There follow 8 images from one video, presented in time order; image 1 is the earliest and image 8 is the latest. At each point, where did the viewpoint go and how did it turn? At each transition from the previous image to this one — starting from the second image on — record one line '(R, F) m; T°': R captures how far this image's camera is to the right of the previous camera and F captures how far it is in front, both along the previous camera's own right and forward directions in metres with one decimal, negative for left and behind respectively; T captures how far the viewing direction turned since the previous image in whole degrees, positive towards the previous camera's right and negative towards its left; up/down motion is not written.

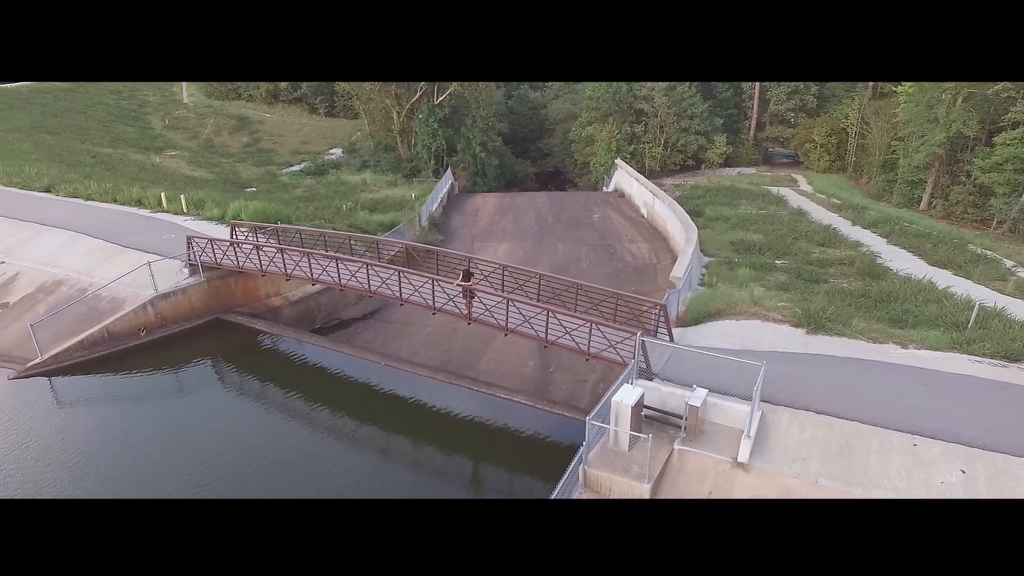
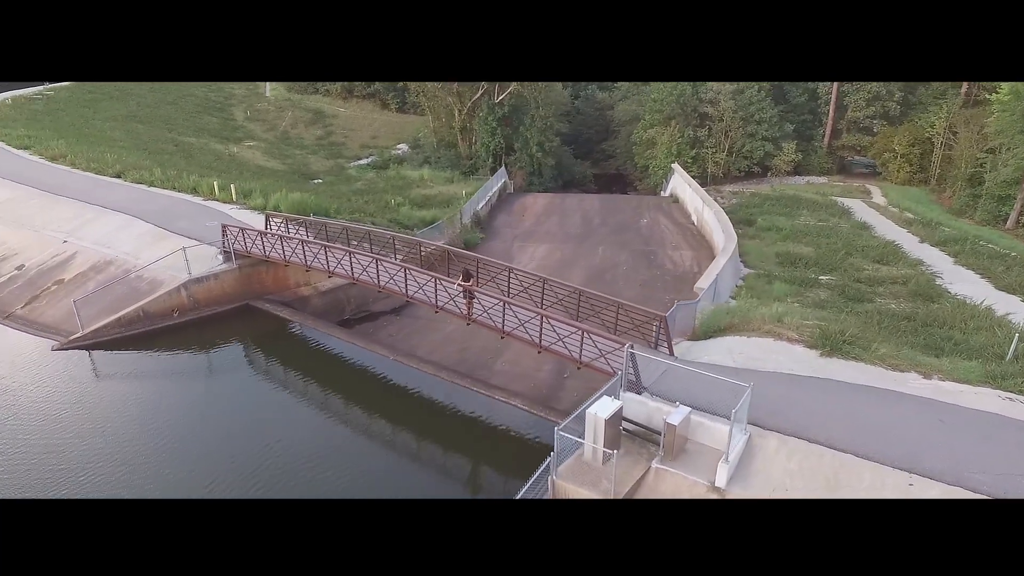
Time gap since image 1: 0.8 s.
(+1.3, +0.2) m; -6°
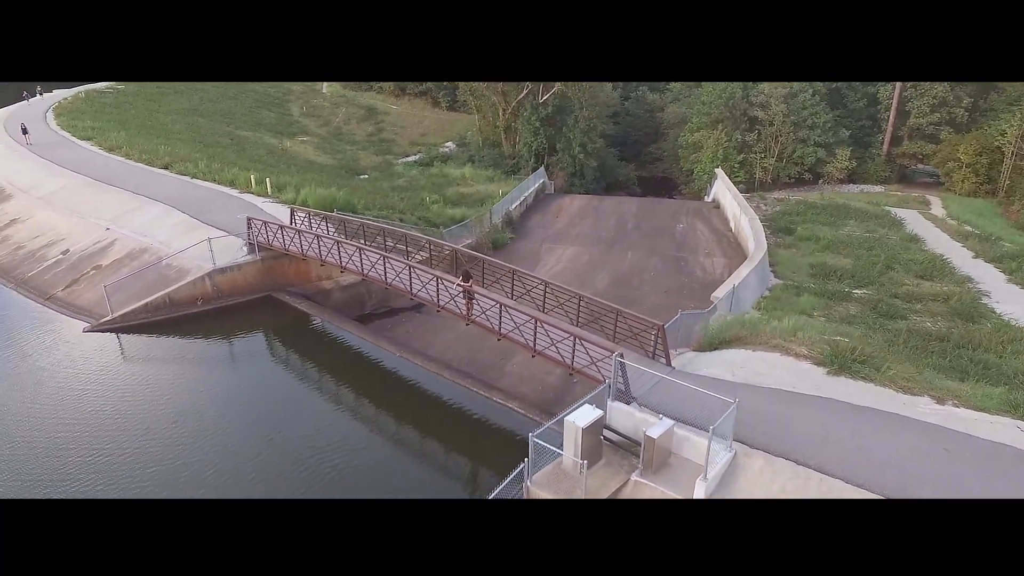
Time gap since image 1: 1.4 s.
(+1.0, +0.1) m; -4°
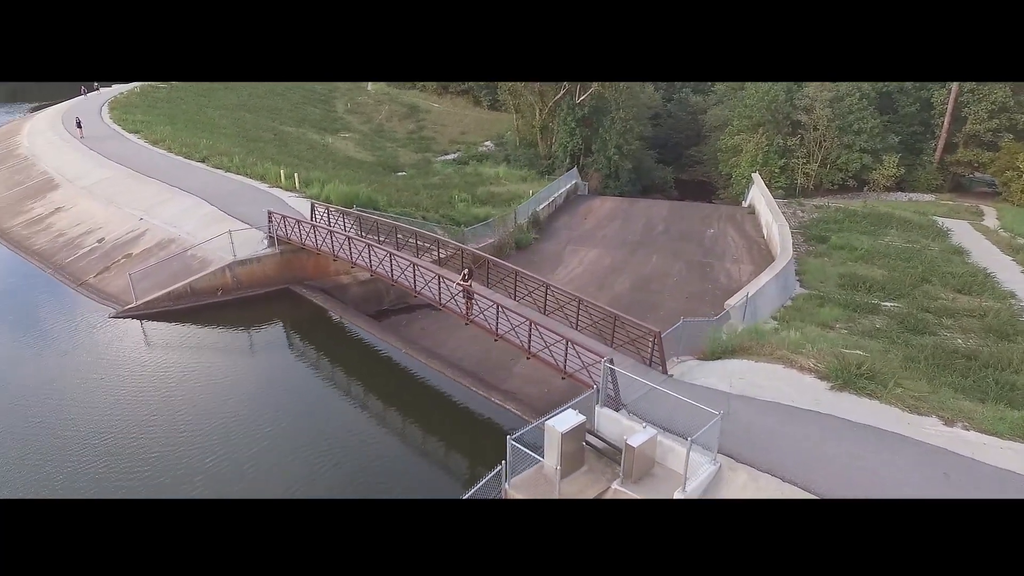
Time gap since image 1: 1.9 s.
(+0.8, +0.1) m; -4°
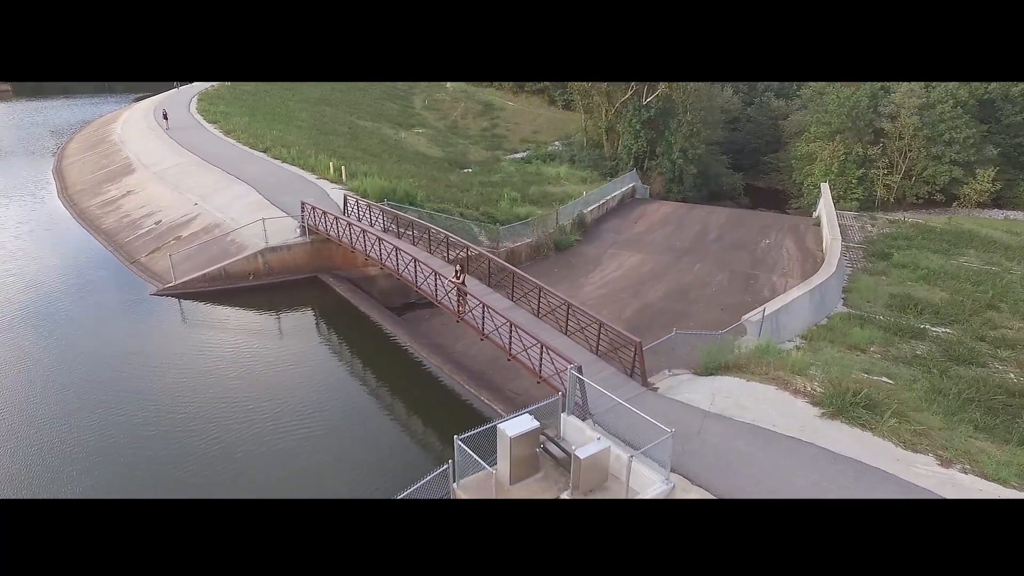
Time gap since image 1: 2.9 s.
(+1.7, +0.2) m; -7°
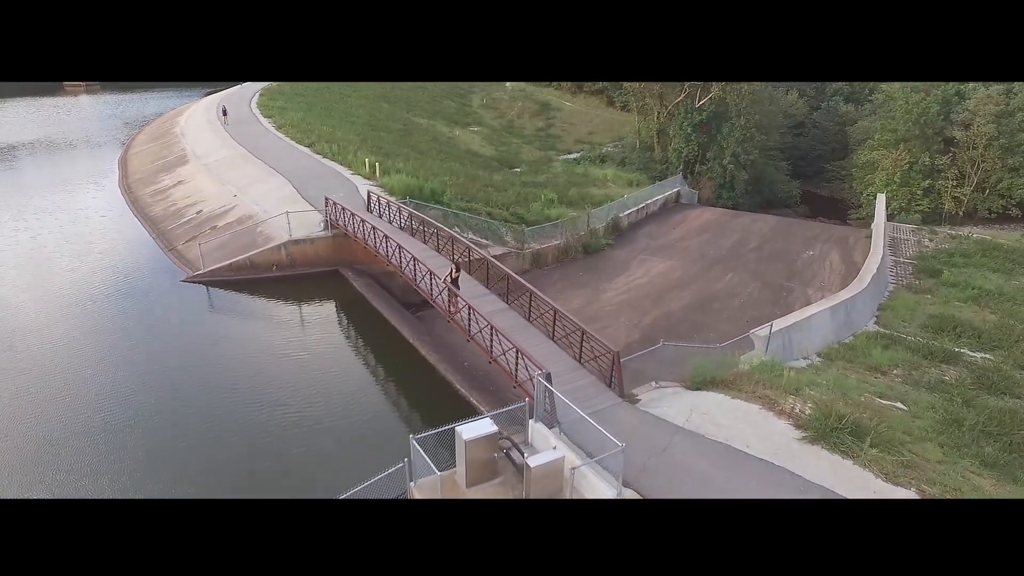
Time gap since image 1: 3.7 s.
(+1.4, +0.1) m; -5°
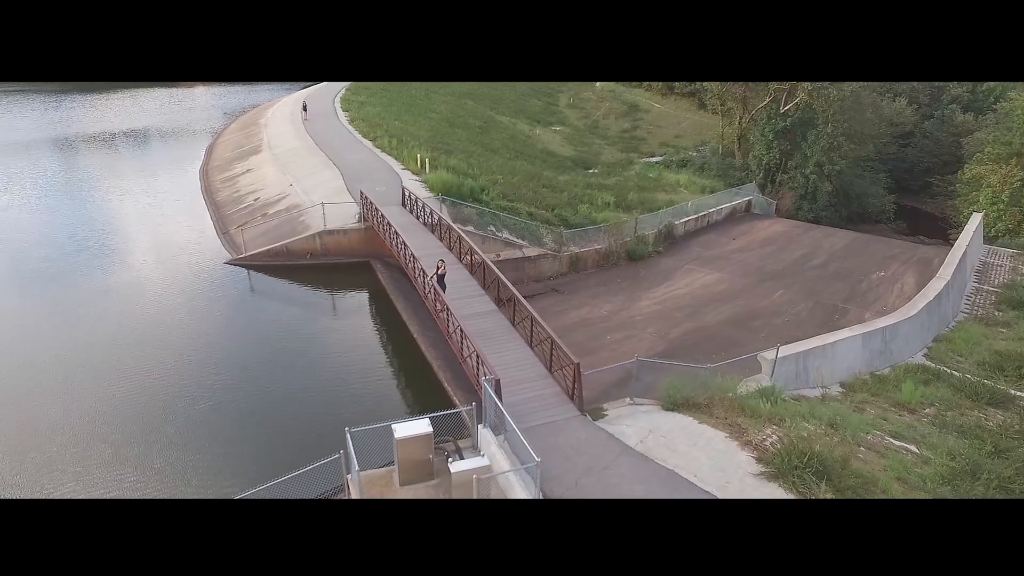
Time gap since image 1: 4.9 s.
(+2.1, +0.3) m; -8°
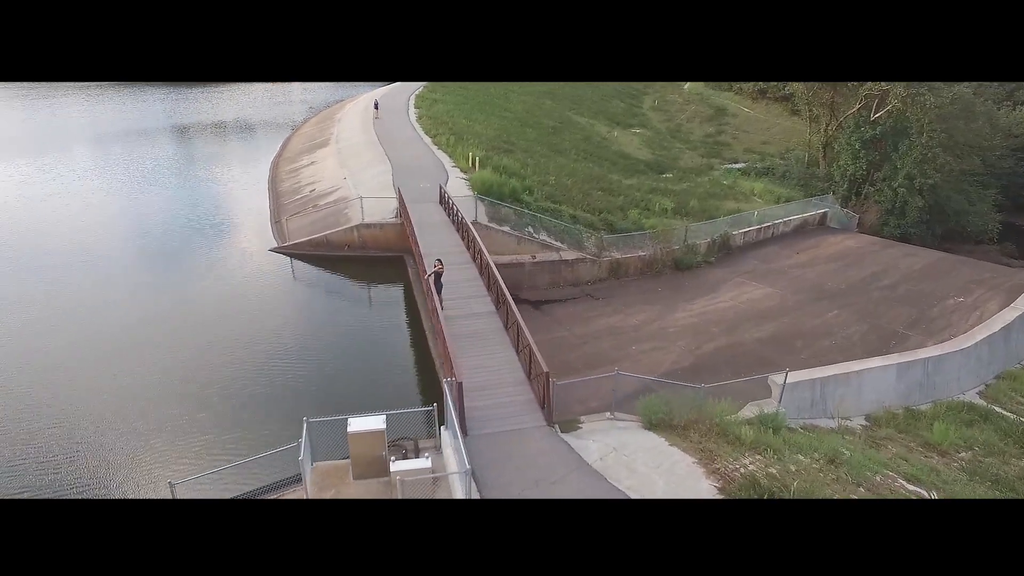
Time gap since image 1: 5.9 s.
(+1.8, +0.3) m; -8°
